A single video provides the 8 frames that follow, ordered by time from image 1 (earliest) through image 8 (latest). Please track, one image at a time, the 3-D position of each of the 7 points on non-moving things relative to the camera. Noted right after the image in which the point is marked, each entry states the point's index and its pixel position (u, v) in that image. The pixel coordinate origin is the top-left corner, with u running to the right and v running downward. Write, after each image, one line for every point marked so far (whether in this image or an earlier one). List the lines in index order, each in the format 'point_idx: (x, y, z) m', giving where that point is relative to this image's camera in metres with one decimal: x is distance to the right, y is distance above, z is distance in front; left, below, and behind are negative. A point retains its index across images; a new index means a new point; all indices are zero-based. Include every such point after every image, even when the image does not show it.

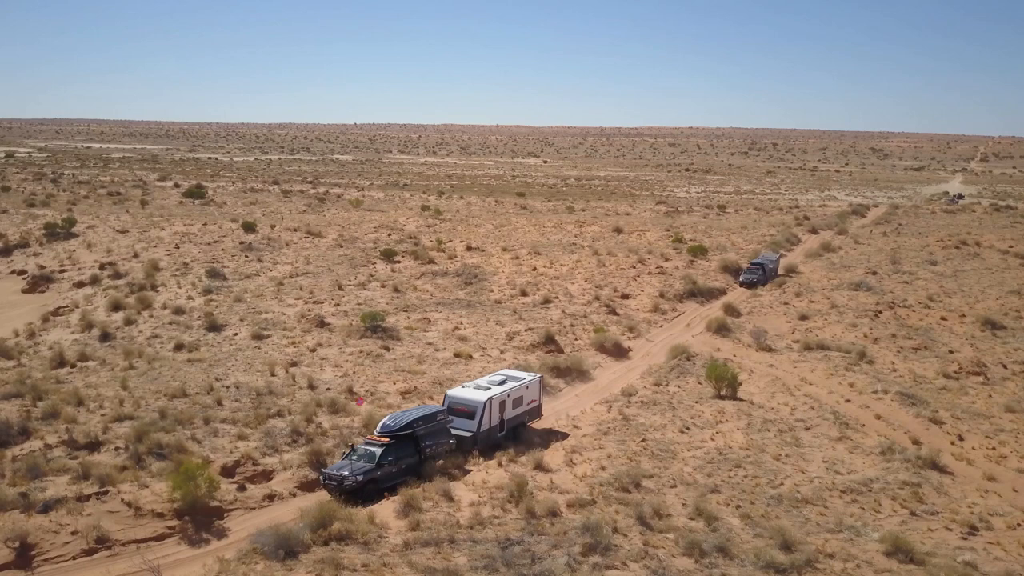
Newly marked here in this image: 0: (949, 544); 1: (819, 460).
0: (+7.7, -4.5, +14.6) m
1: (+6.8, -3.9, +18.5) m
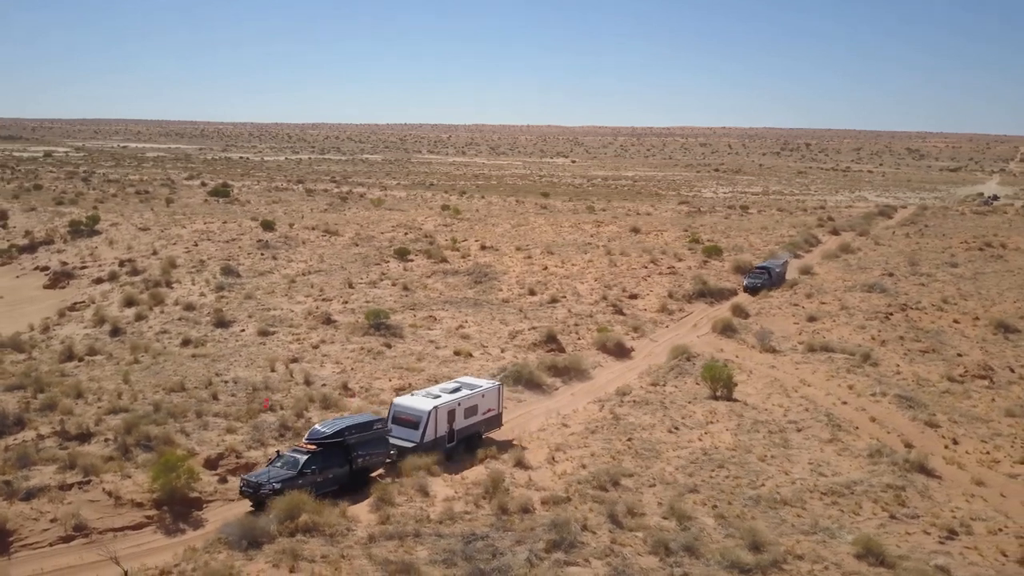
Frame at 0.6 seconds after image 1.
0: (+7.2, -4.6, +14.4) m
1: (+6.5, -3.9, +18.3) m
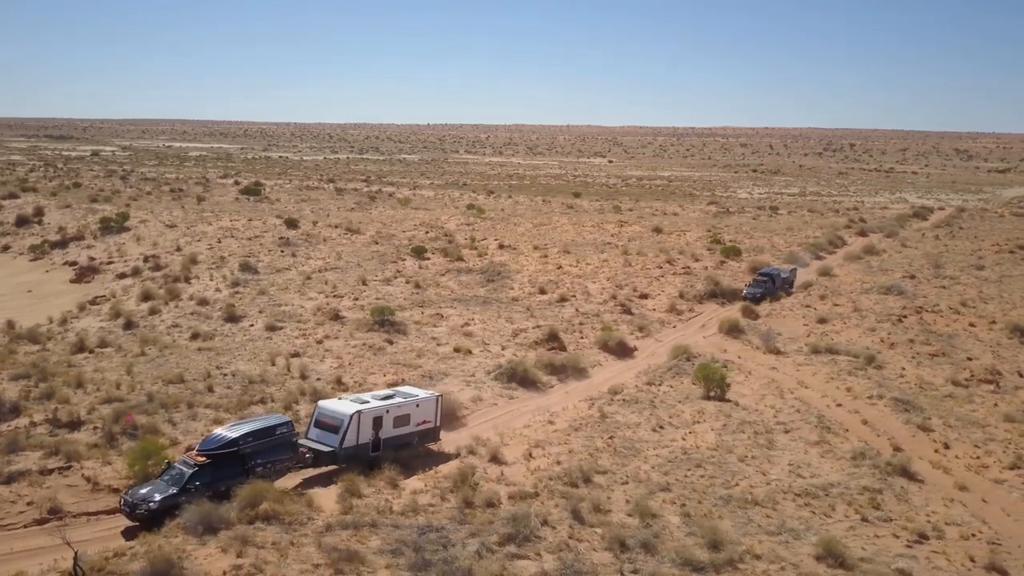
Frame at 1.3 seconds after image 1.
0: (+6.5, -4.6, +14.2) m
1: (+6.0, -3.9, +18.2) m
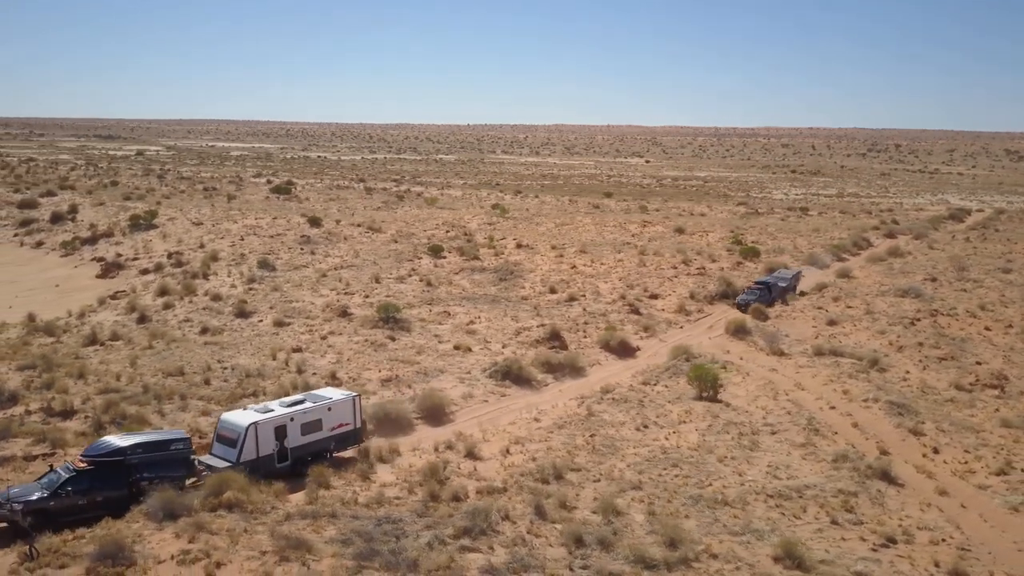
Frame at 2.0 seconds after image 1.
0: (+5.8, -4.6, +14.1) m
1: (+5.5, -3.9, +18.0) m
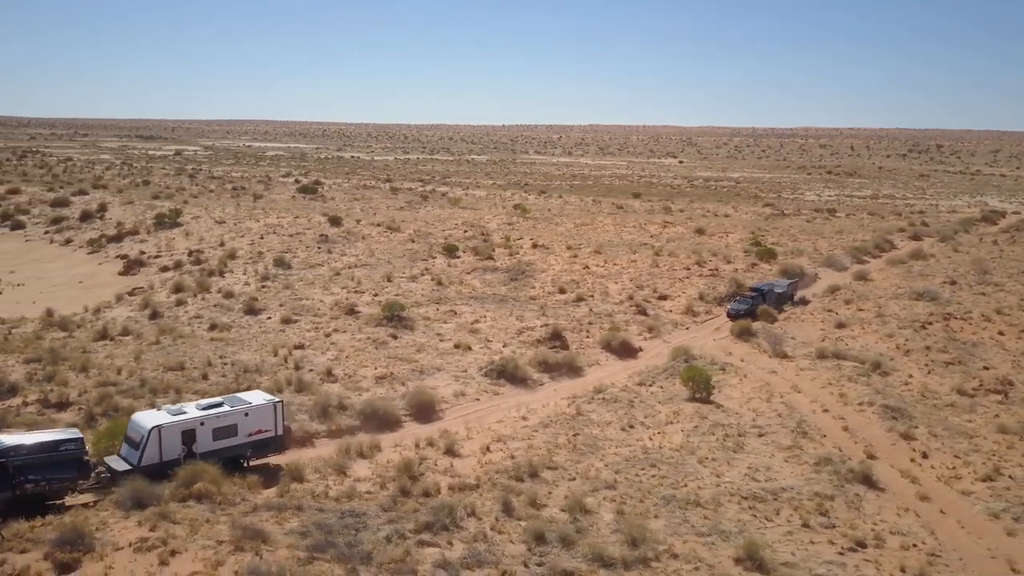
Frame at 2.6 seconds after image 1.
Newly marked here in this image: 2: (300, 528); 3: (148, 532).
0: (+5.2, -4.6, +14.0) m
1: (+5.0, -3.9, +17.9) m
2: (-3.3, -3.8, +13.0) m
3: (-5.4, -3.6, +12.1) m
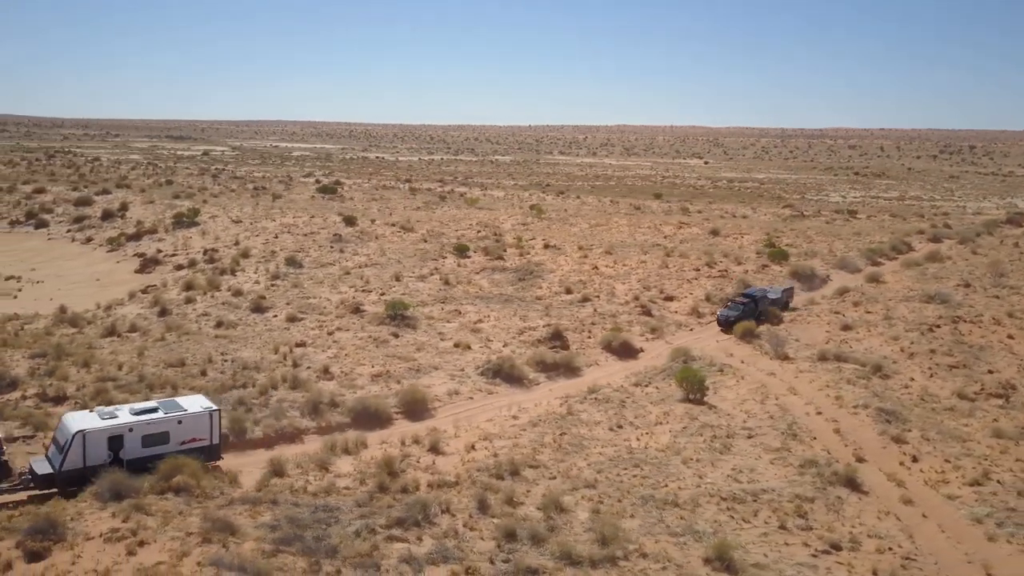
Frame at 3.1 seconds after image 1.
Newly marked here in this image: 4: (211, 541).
0: (+4.7, -4.6, +13.9) m
1: (+4.7, -3.9, +17.9) m
2: (-3.8, -3.8, +13.2) m
3: (-5.9, -3.5, +12.4) m
4: (-4.4, -3.7, +12.0) m
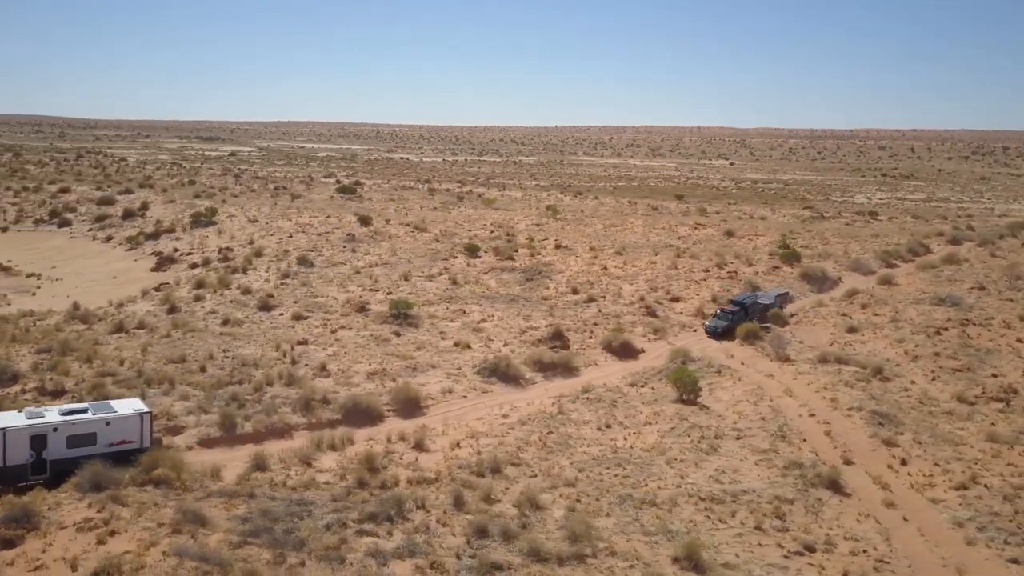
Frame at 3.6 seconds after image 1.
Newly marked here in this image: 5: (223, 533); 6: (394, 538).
0: (+4.2, -4.6, +13.9) m
1: (+4.3, -3.9, +17.9) m
2: (-4.4, -3.7, +13.4) m
3: (-6.4, -3.5, +12.7) m
4: (-4.9, -3.6, +12.2) m
5: (-4.4, -3.7, +12.5) m
6: (-1.9, -4.1, +13.4) m
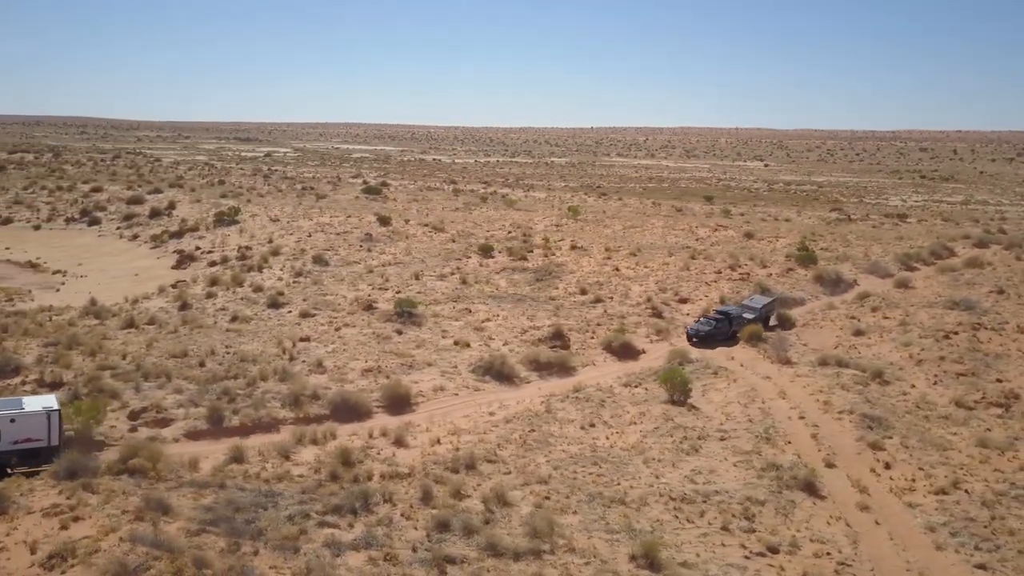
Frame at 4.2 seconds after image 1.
0: (+3.5, -4.6, +13.9) m
1: (+3.8, -3.9, +17.8) m
2: (-5.0, -3.6, +13.8) m
3: (-7.1, -3.4, +13.1) m
4: (-5.6, -3.5, +12.6) m
5: (-5.1, -3.6, +12.8) m
6: (-2.6, -4.0, +13.7) m
